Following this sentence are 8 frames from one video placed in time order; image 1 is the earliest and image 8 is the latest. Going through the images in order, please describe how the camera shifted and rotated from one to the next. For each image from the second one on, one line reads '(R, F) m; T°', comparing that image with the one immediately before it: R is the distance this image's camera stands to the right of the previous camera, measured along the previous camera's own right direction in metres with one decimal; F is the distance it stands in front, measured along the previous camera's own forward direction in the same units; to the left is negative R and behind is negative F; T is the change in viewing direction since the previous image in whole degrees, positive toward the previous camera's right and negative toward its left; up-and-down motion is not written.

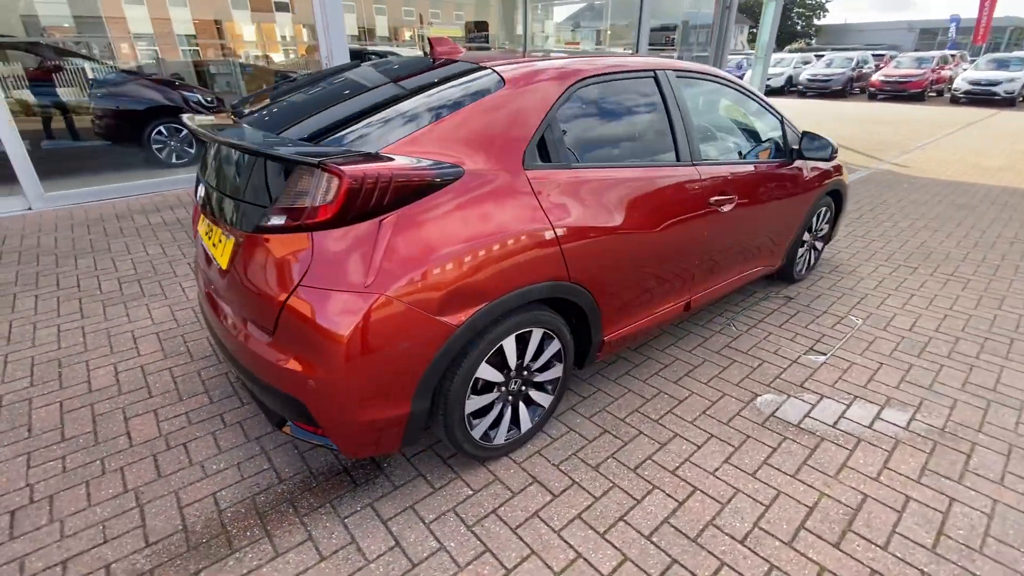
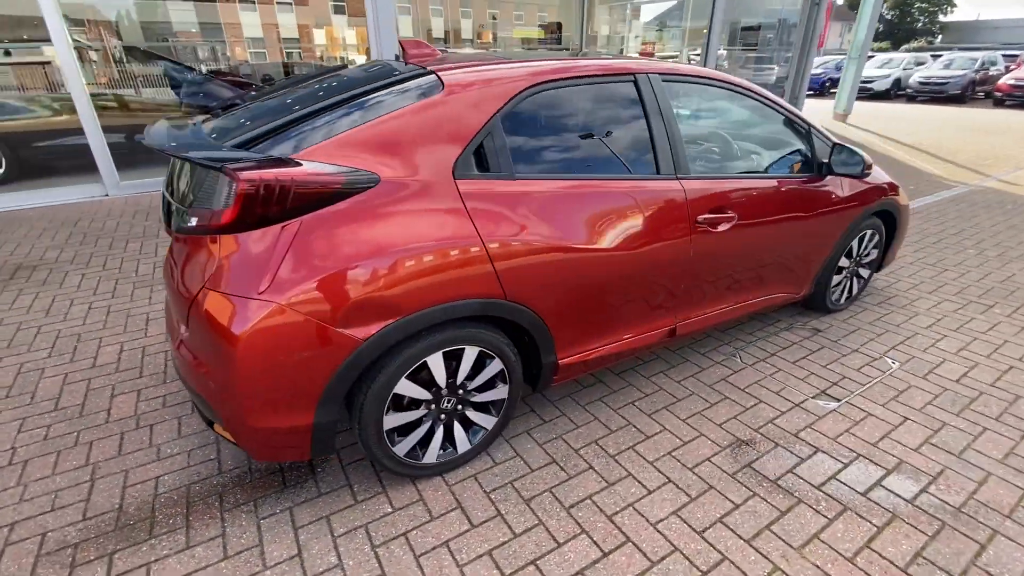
(+0.6, +0.2) m; -9°
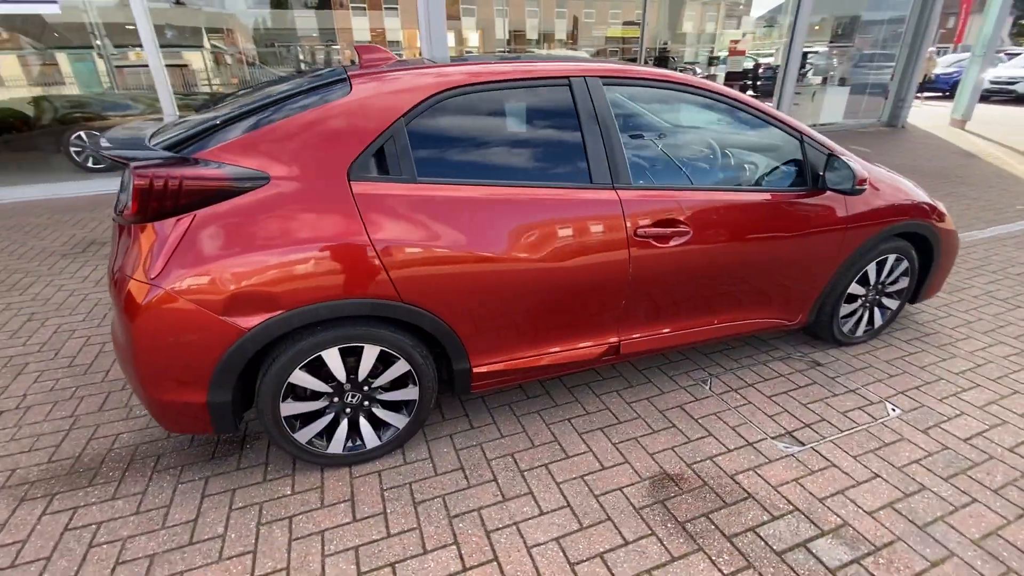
(+0.8, +0.1) m; -10°
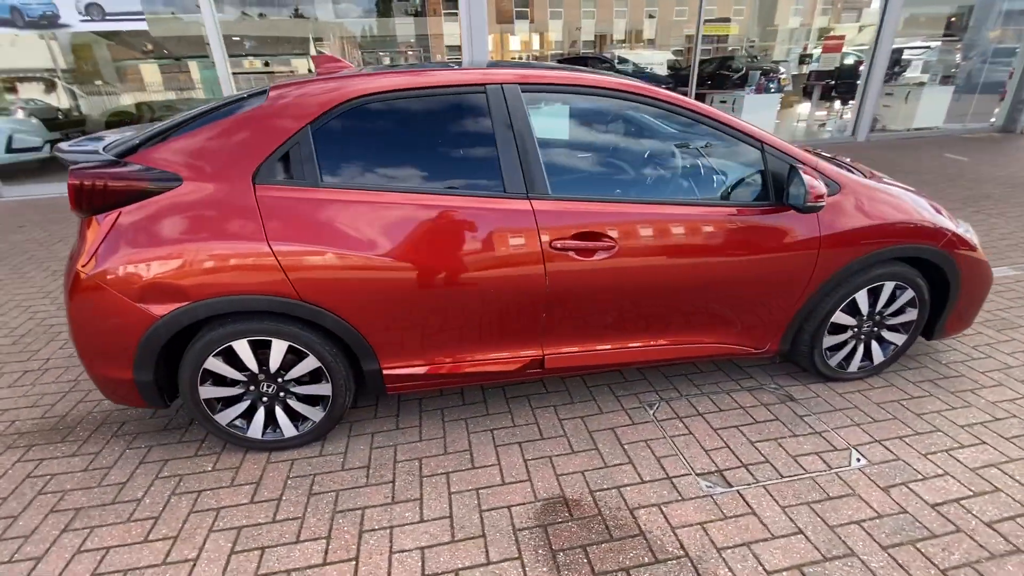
(+0.8, +0.1) m; -10°
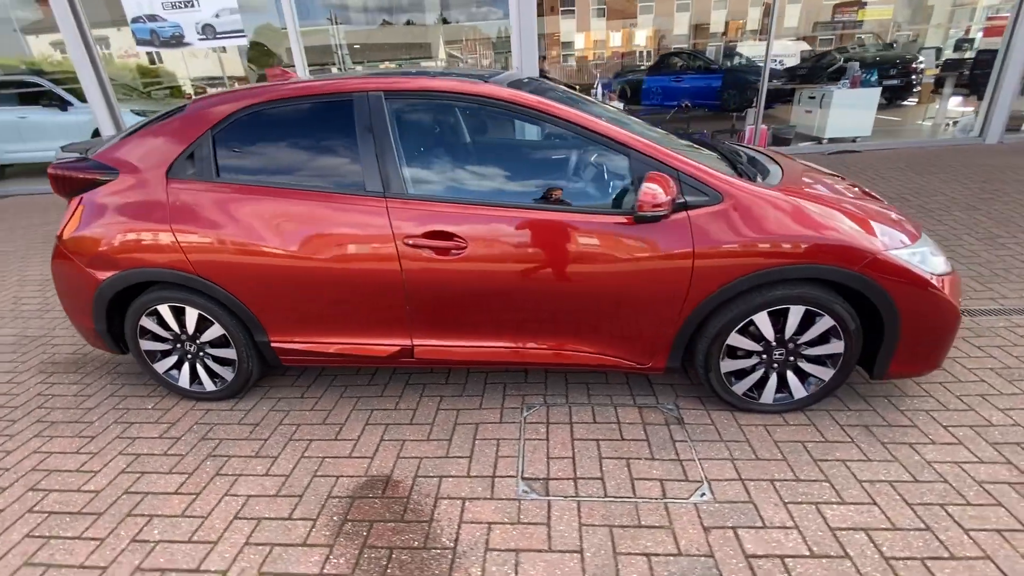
(+1.3, 0.0) m; -14°
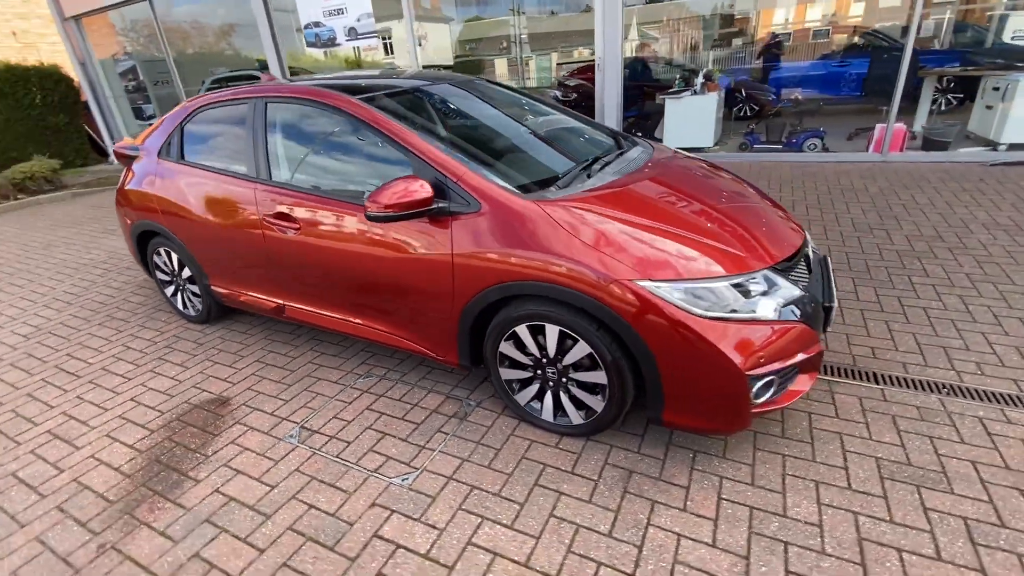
(+2.0, +0.2) m; -21°
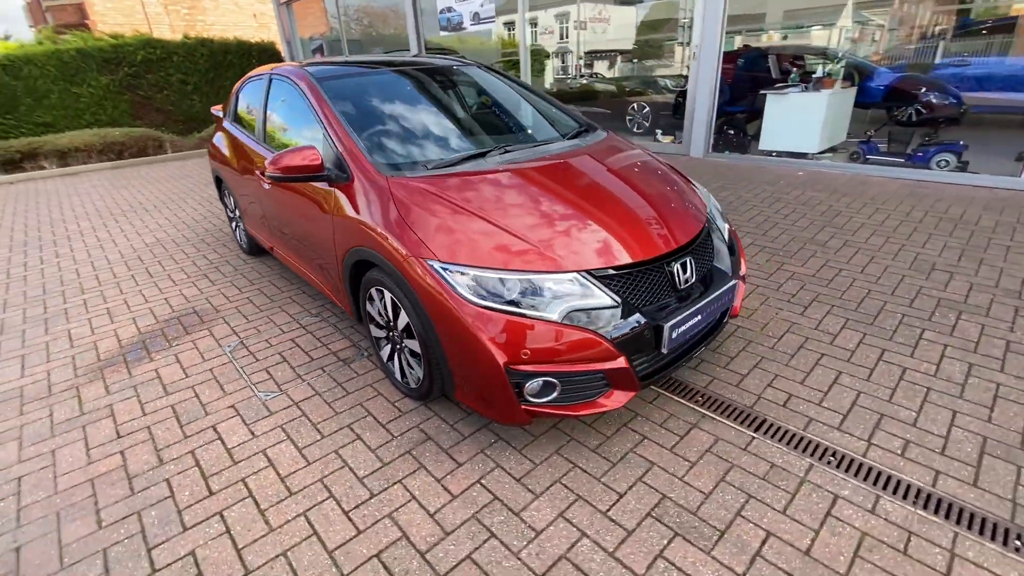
(+1.6, +0.1) m; -18°
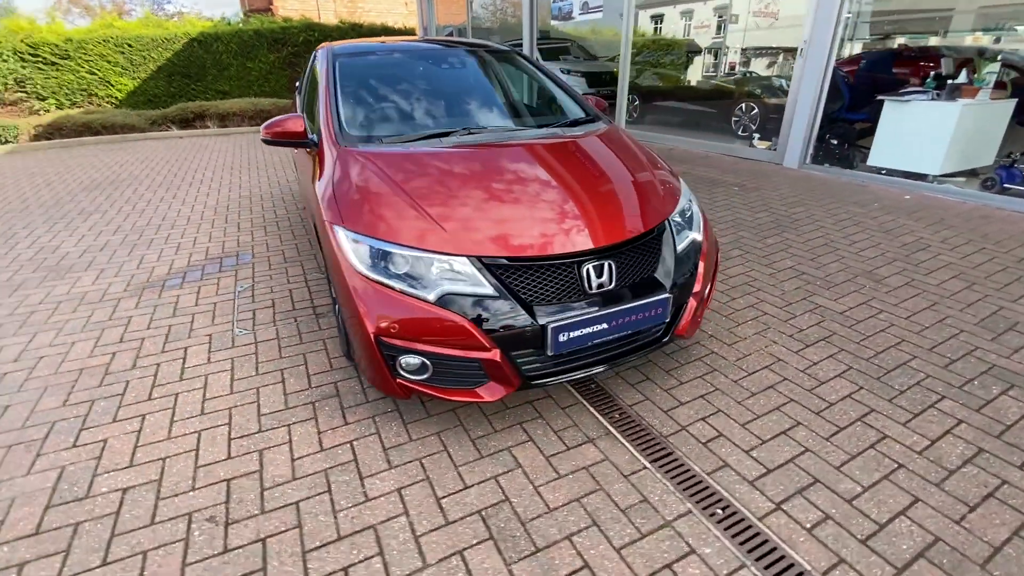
(+1.0, +0.1) m; -14°
